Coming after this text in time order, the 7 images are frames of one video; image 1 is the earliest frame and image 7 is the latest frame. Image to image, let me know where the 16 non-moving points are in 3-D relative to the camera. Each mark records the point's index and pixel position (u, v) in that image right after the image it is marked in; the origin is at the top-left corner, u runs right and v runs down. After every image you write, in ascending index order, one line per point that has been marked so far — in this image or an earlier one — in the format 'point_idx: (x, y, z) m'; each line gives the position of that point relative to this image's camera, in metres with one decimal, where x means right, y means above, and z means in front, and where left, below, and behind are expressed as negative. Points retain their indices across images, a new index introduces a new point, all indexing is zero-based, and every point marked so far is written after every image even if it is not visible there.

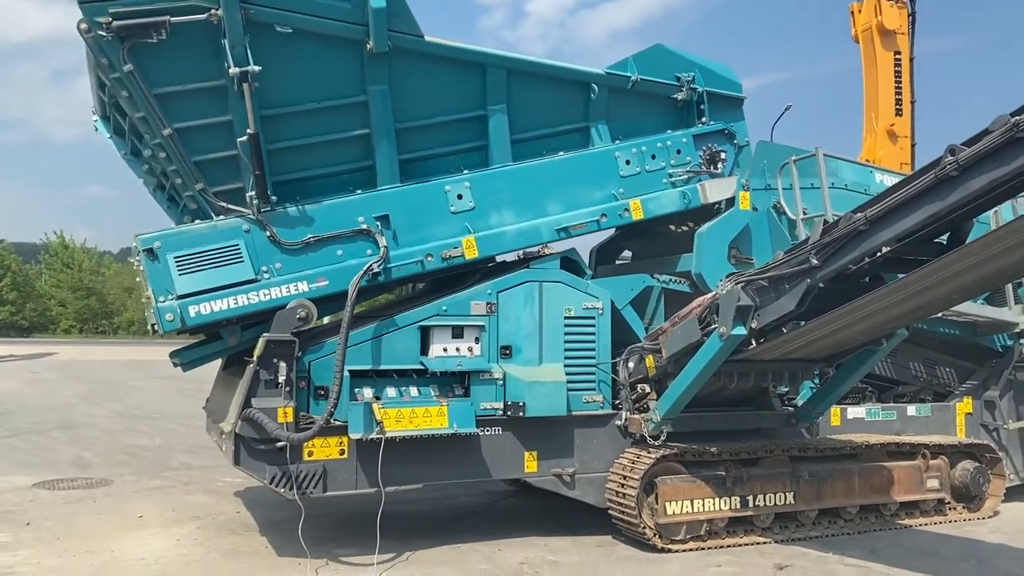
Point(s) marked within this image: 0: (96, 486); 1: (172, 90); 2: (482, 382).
0: (-4.0, -1.9, +8.3) m
1: (-2.1, +1.2, +5.4) m
2: (-0.2, -0.7, +6.2) m
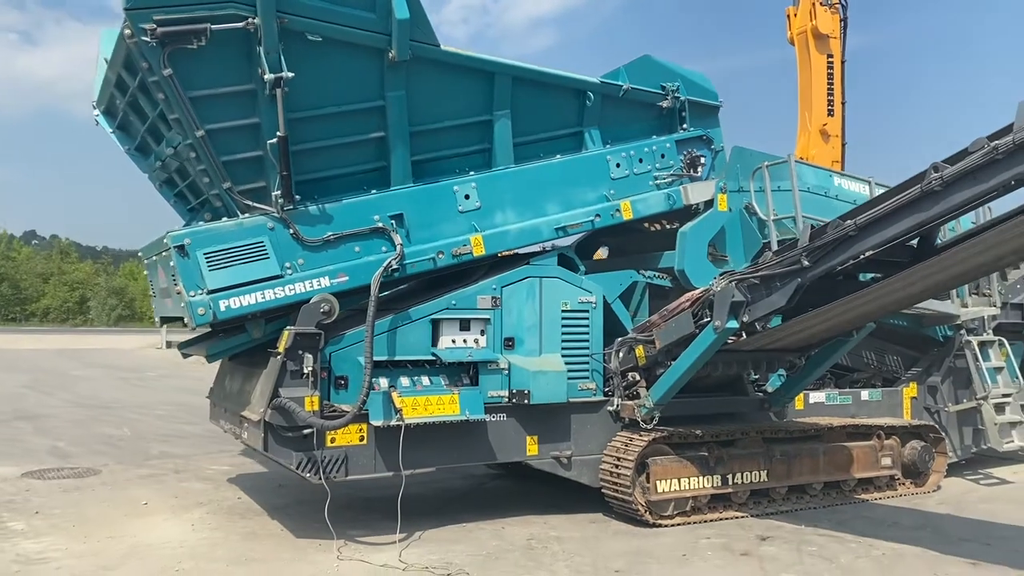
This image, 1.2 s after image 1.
0: (-4.1, -1.8, +8.4) m
1: (-1.9, +1.2, +5.6) m
2: (-0.2, -0.6, +6.6) m
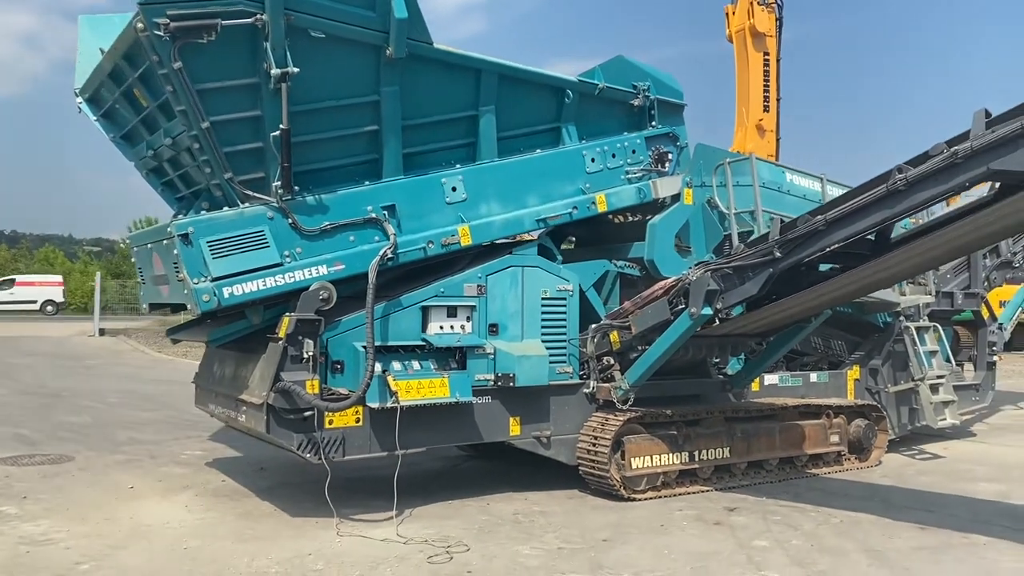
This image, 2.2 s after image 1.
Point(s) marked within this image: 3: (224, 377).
0: (-4.4, -1.7, +8.4) m
1: (-2.0, +1.3, +5.7) m
2: (-0.3, -0.5, +6.9) m
3: (-2.3, -0.7, +6.9) m
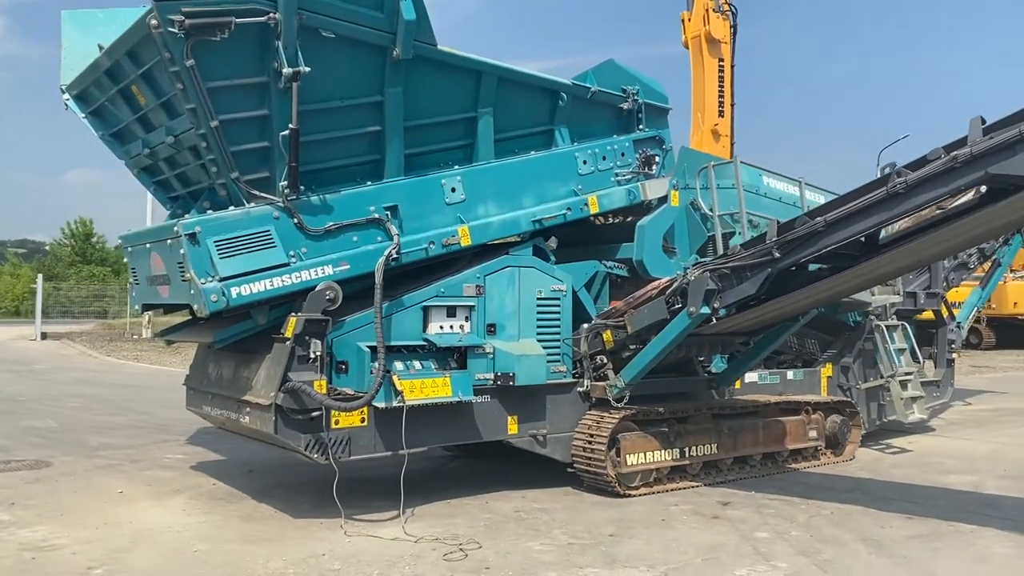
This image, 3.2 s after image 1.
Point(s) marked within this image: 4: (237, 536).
0: (-4.5, -1.7, +8.2) m
1: (-1.9, +1.3, +5.7) m
2: (-0.3, -0.5, +7.0) m
3: (-2.3, -0.7, +6.8) m
4: (-1.9, -1.7, +6.0) m
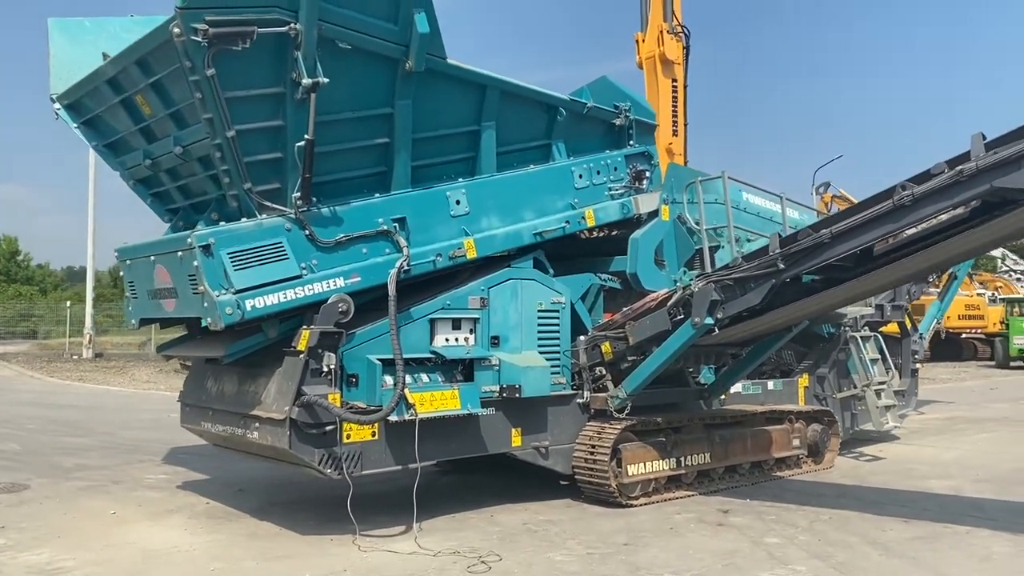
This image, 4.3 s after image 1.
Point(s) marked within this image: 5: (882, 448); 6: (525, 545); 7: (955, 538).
0: (-4.5, -1.8, +7.9) m
1: (-1.8, +1.2, +5.6) m
2: (-0.2, -0.6, +7.0) m
3: (-2.2, -0.8, +6.6) m
4: (-1.8, -1.8, +5.9) m
5: (+4.7, -2.0, +11.0) m
6: (+0.1, -1.8, +6.1) m
7: (+3.2, -1.8, +6.3) m
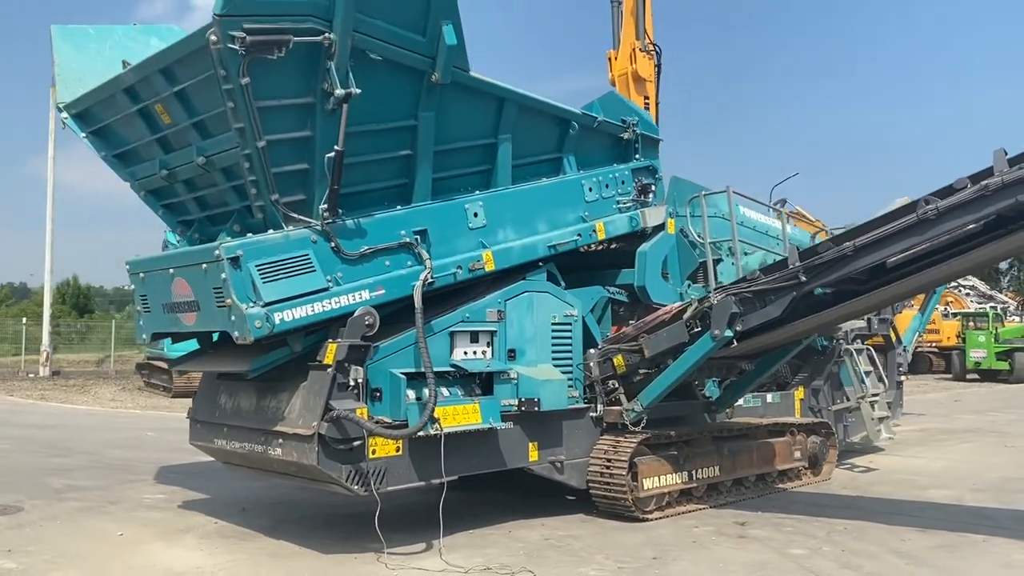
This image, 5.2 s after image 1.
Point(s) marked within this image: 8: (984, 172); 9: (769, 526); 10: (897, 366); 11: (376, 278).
0: (-4.4, -2.0, +7.6) m
1: (-1.5, +1.2, +5.5) m
2: (-0.1, -0.7, +6.9) m
3: (-2.0, -0.9, +6.5) m
4: (-1.6, -1.9, +5.7) m
5: (+4.6, -2.2, +11.2) m
6: (+0.3, -1.9, +6.1) m
7: (+3.4, -1.9, +6.4) m
8: (+3.1, +0.8, +5.7) m
9: (+2.1, -1.9, +7.1) m
10: (+5.3, -1.1, +12.0) m
11: (-1.0, +0.1, +6.2) m
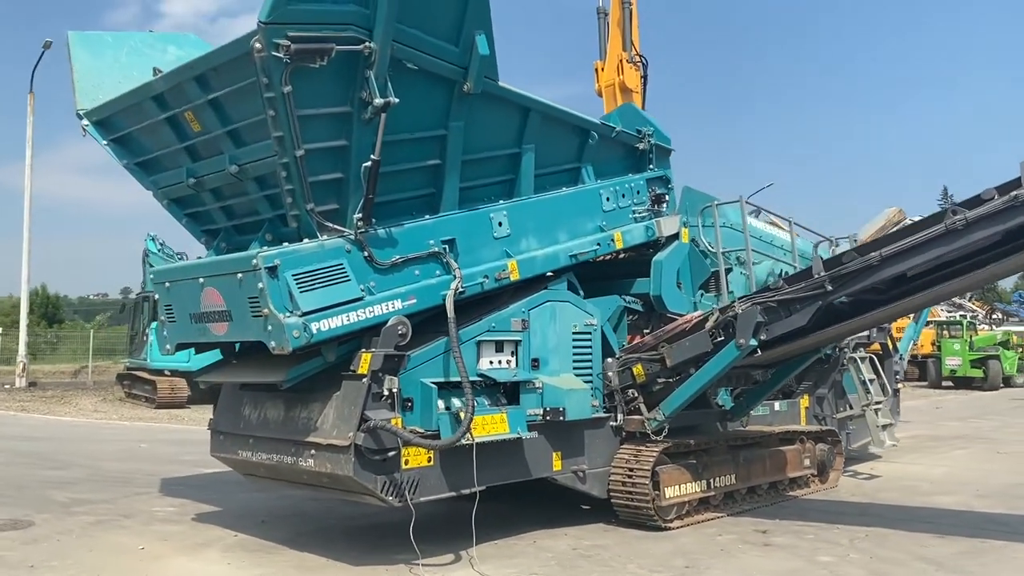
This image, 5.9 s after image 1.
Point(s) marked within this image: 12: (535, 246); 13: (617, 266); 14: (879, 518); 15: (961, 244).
0: (-4.2, -2.0, +7.4) m
1: (-1.3, +1.1, +5.5) m
2: (+0.1, -0.8, +6.9) m
3: (-1.8, -1.0, +6.4) m
4: (-1.3, -1.9, +5.7) m
5: (+4.7, -2.3, +11.3) m
6: (+0.5, -2.0, +6.1) m
7: (+3.6, -2.0, +6.5) m
8: (+3.3, +0.7, +5.8) m
9: (+2.3, -2.0, +7.2) m
10: (+5.3, -1.2, +12.1) m
11: (-0.7, 0.0, +6.2) m
12: (+0.2, +0.3, +7.2) m
13: (+1.0, +0.2, +8.5) m
14: (+3.3, -2.1, +7.9) m
15: (+3.1, +0.3, +6.0) m
